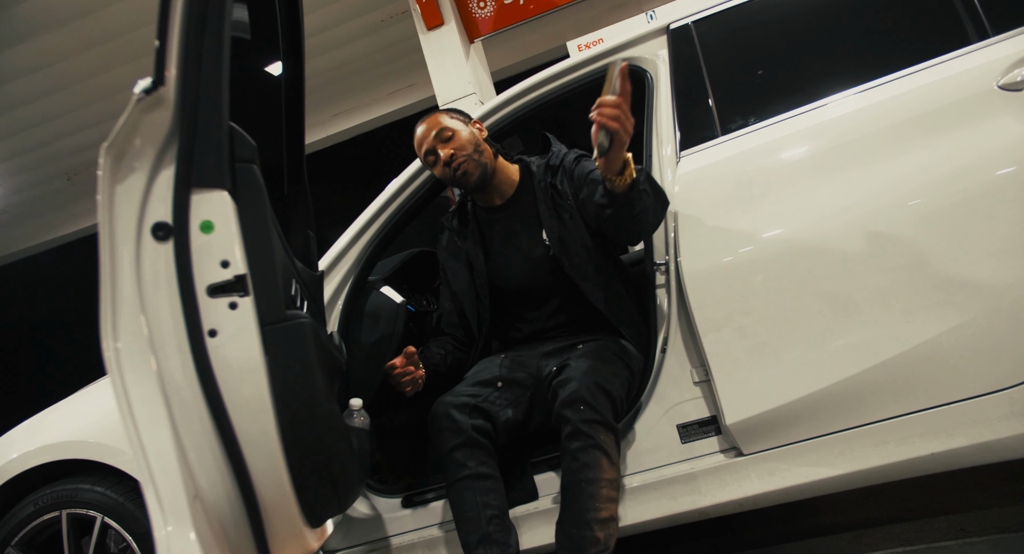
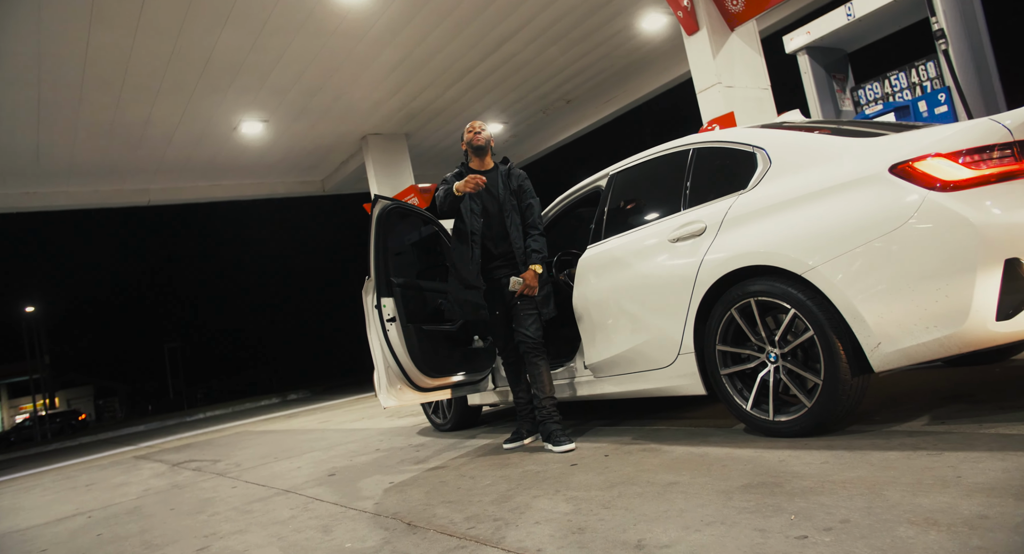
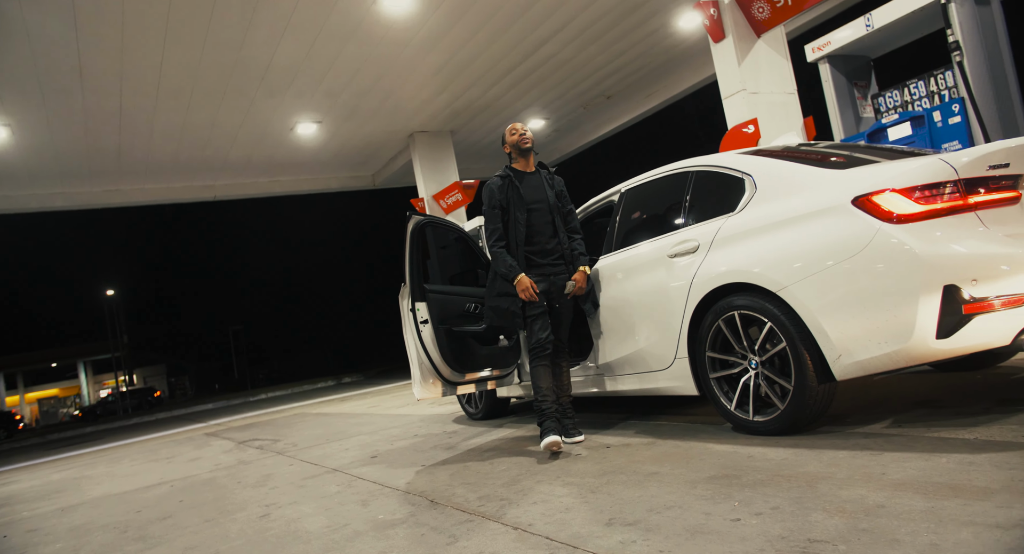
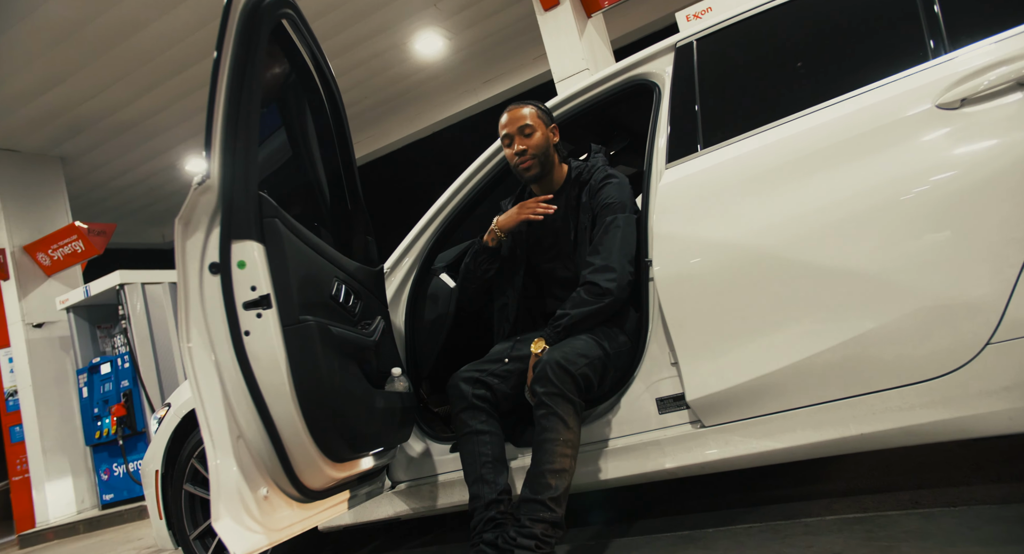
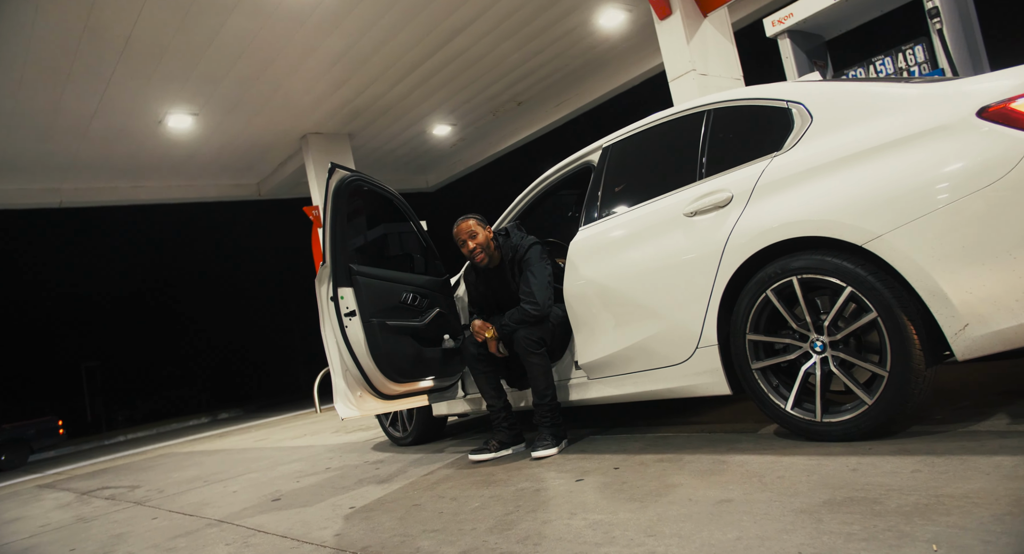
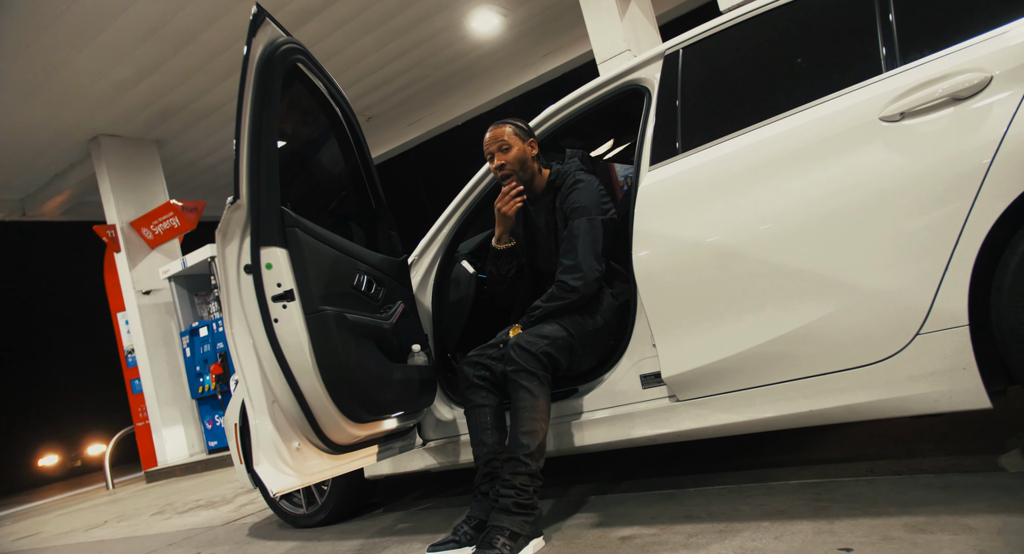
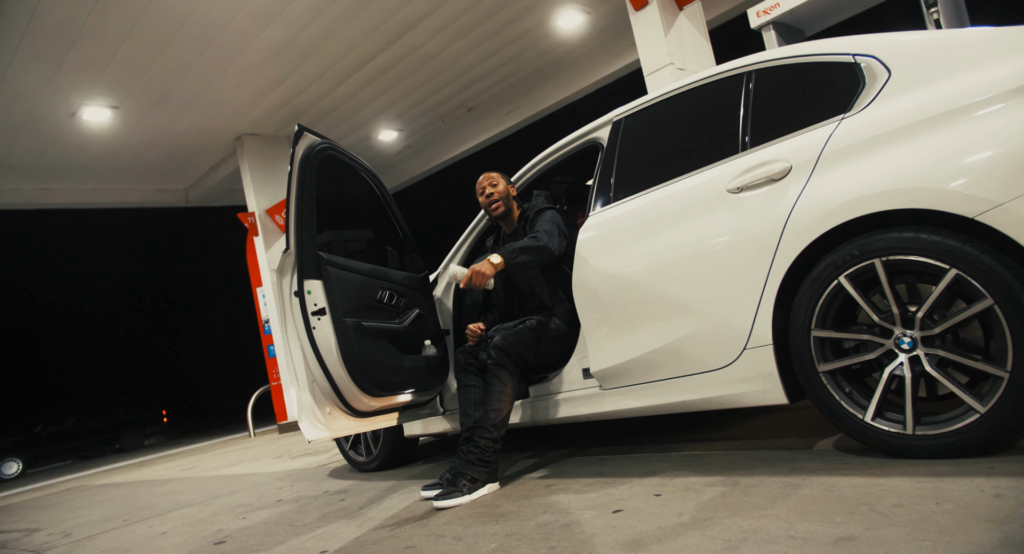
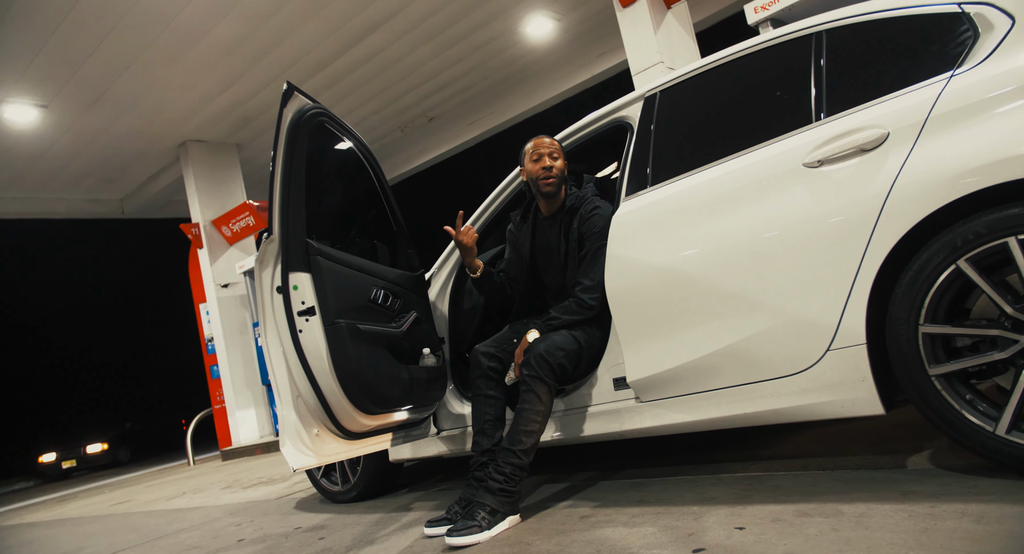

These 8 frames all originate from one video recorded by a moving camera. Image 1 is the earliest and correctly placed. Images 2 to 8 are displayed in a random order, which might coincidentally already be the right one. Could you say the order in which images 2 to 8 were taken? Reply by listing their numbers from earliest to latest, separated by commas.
4, 6, 8, 7, 5, 2, 3
